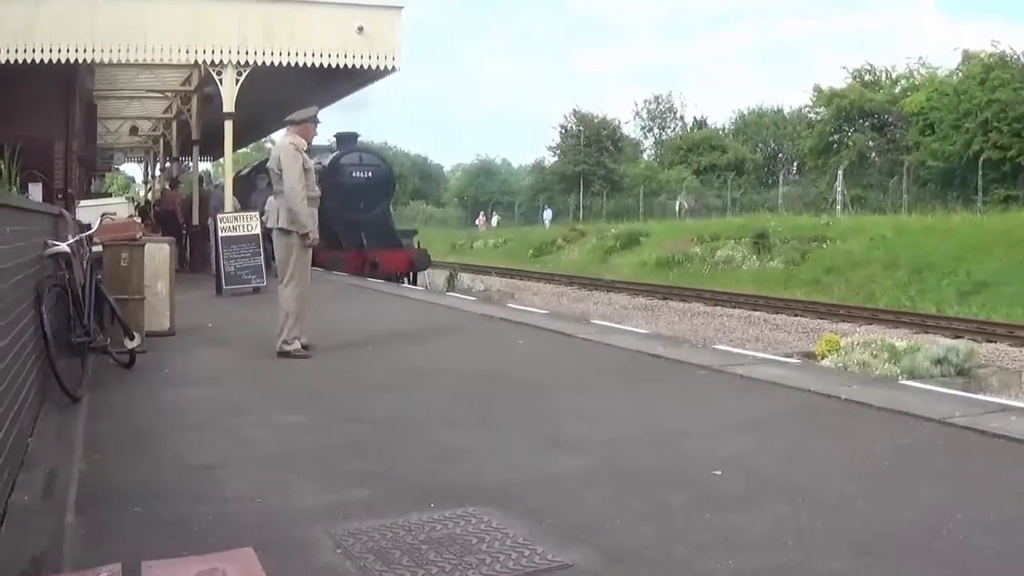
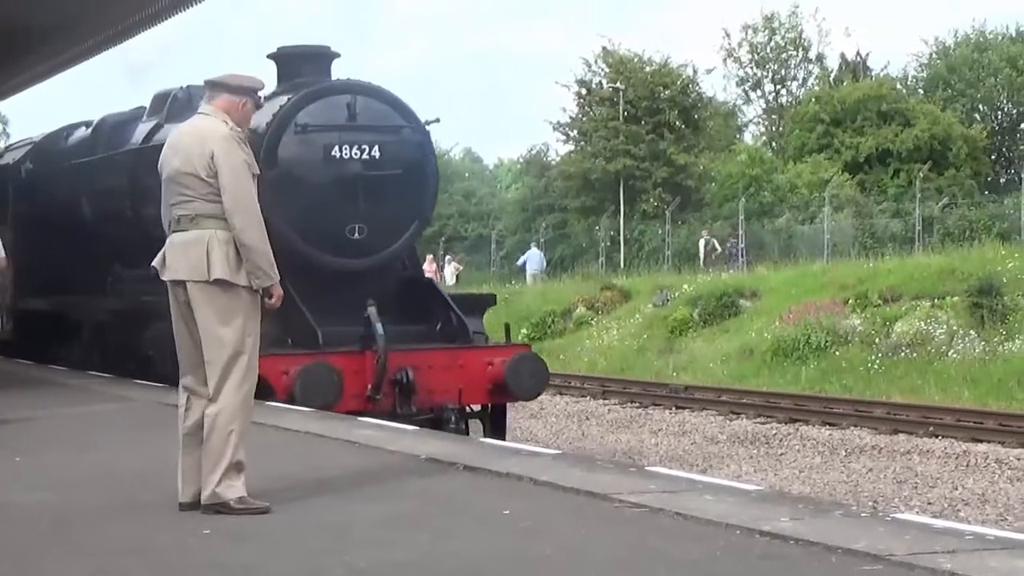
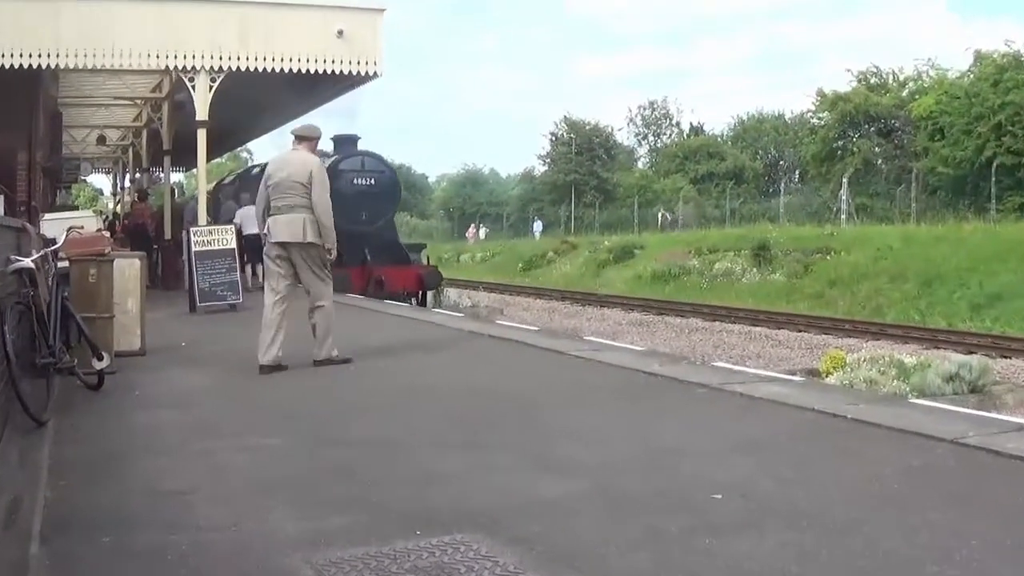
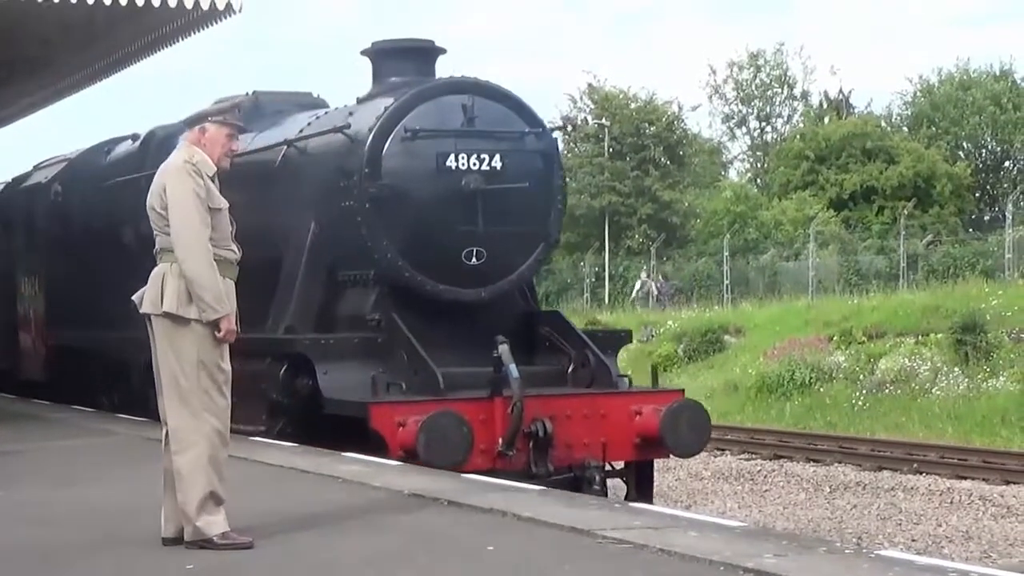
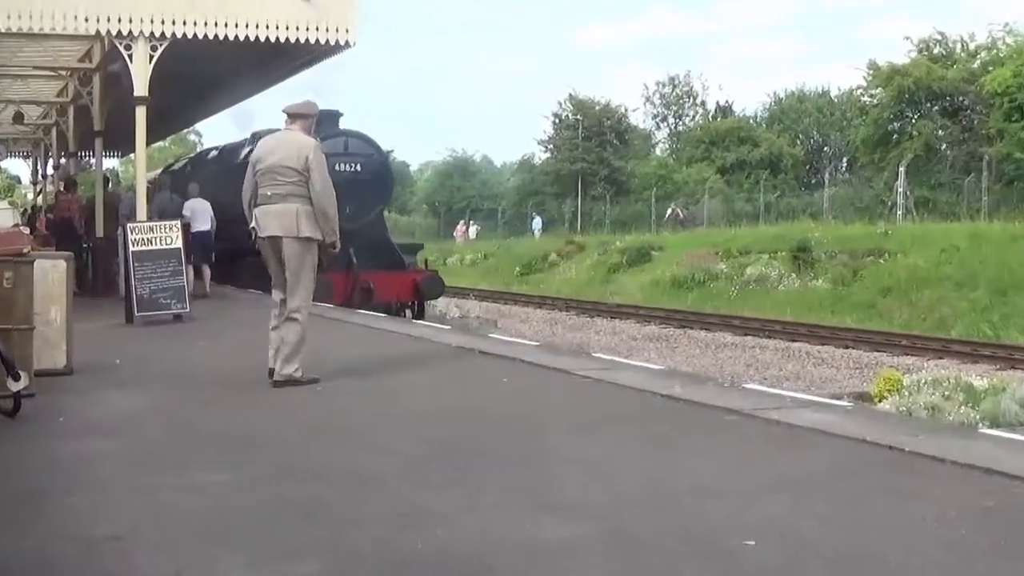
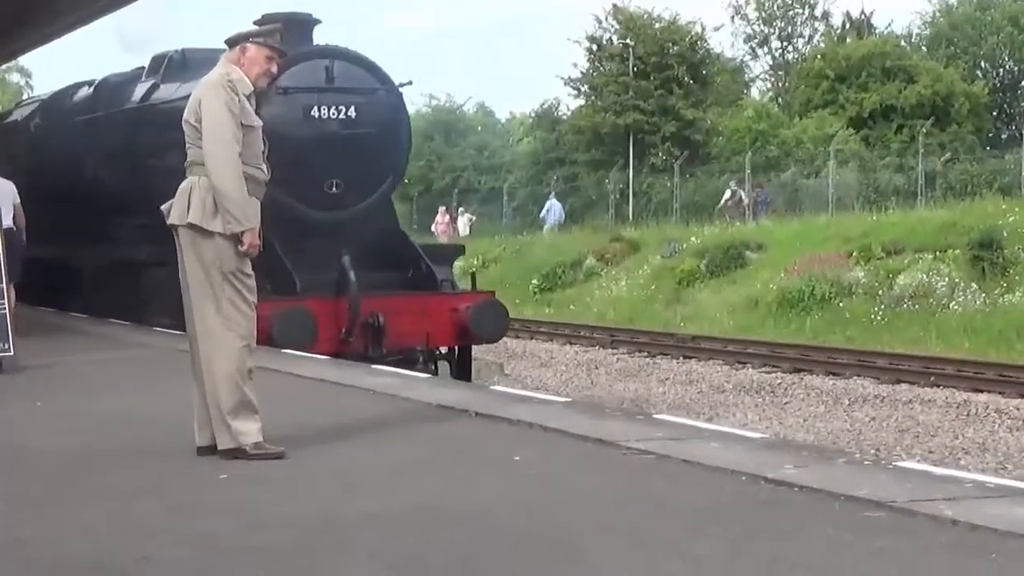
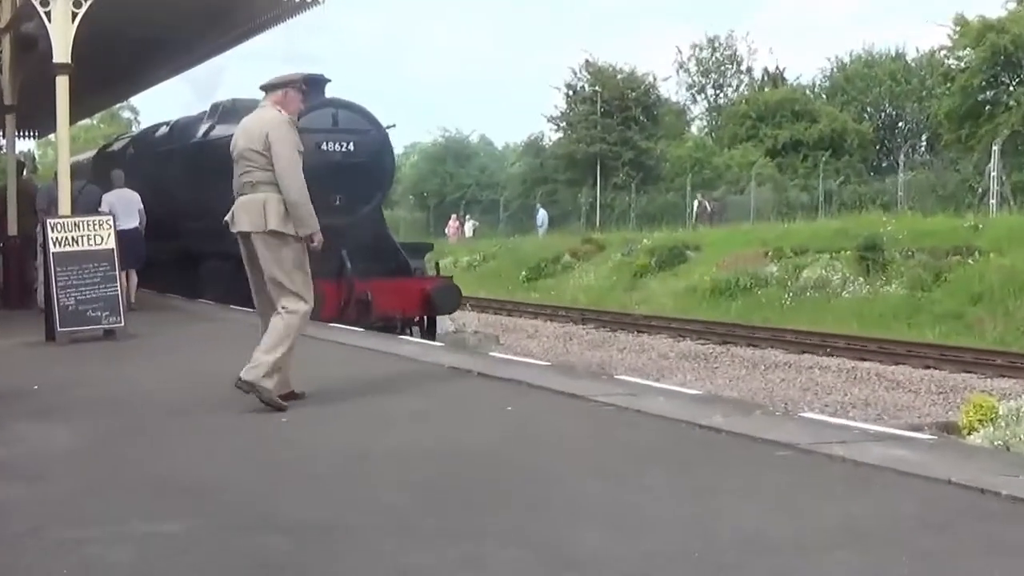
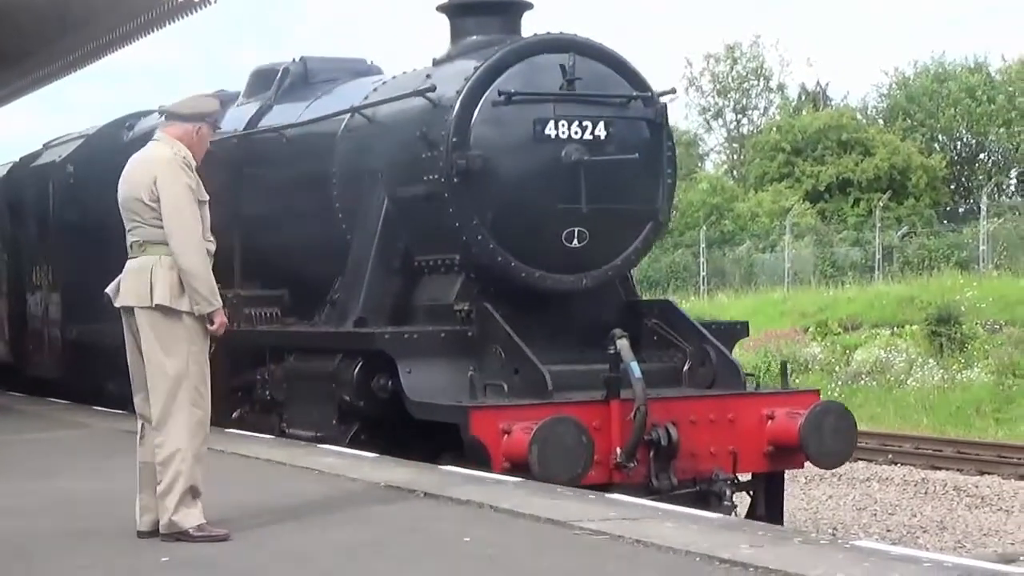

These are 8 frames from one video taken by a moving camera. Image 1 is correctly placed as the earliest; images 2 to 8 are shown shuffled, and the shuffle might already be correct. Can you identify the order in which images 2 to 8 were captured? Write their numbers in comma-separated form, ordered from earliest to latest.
3, 5, 7, 6, 2, 4, 8
